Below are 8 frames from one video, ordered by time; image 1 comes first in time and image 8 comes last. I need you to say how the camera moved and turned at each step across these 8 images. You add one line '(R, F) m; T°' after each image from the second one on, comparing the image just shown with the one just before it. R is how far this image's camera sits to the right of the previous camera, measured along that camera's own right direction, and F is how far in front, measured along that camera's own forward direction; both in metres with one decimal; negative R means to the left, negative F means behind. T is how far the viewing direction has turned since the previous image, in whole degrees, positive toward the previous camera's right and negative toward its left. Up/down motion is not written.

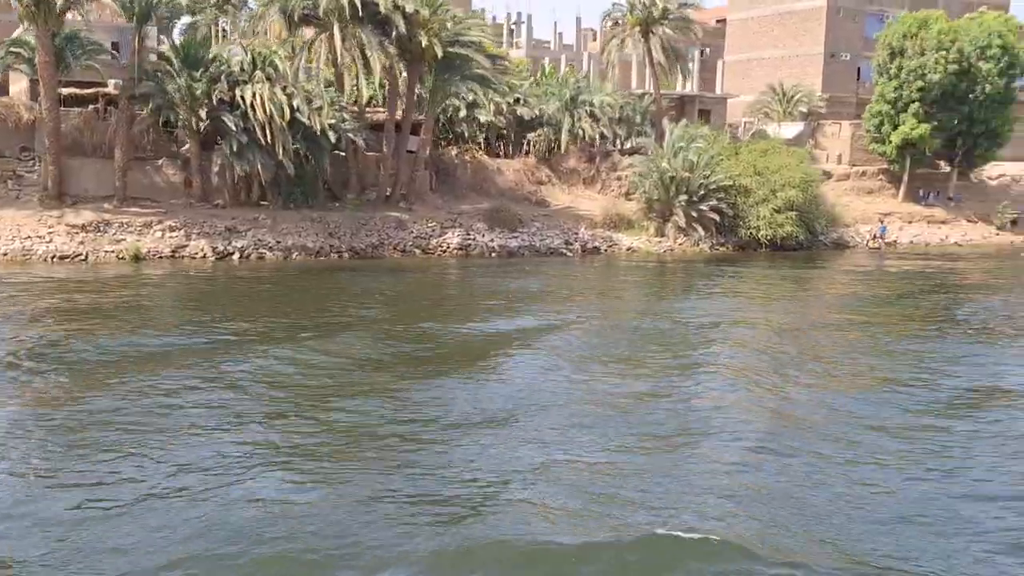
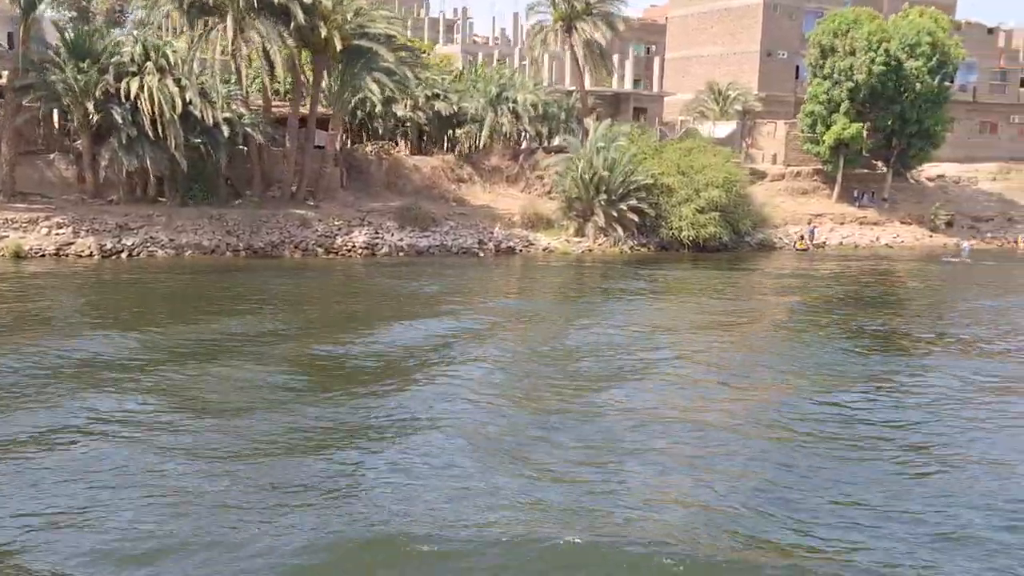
(+4.3, +0.9) m; +1°
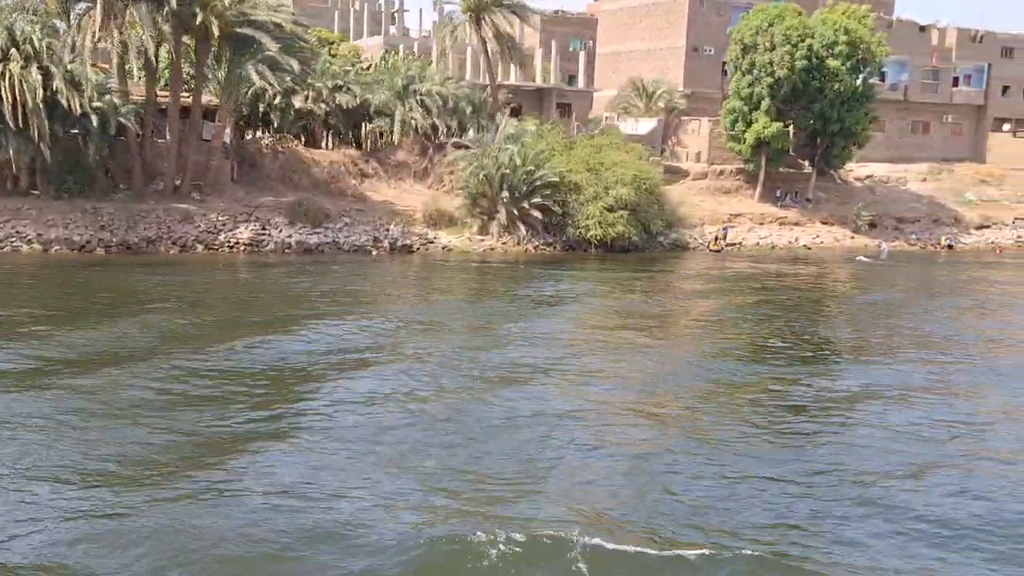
(+4.9, +1.0) m; +1°
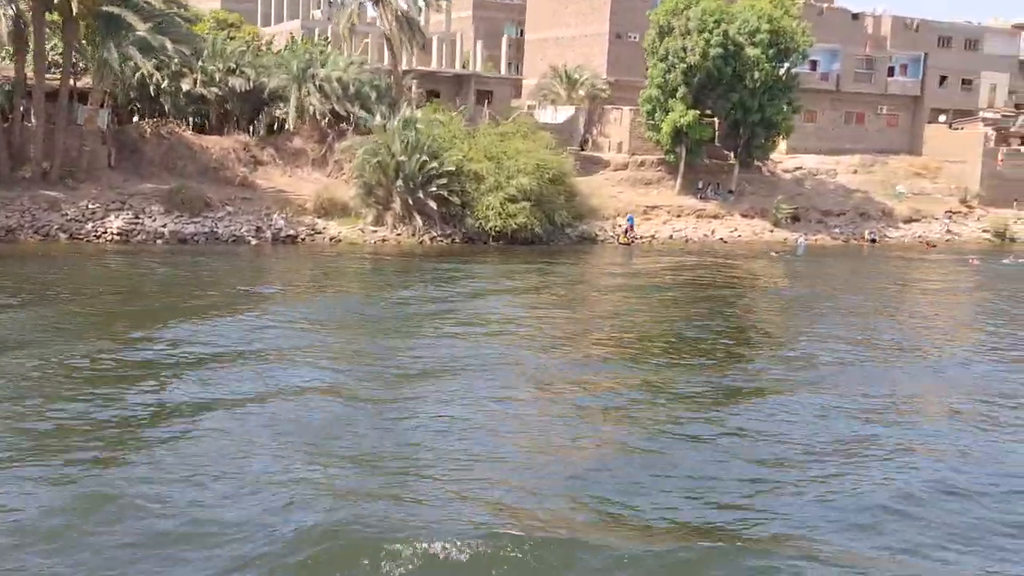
(+5.2, +1.2) m; 0°
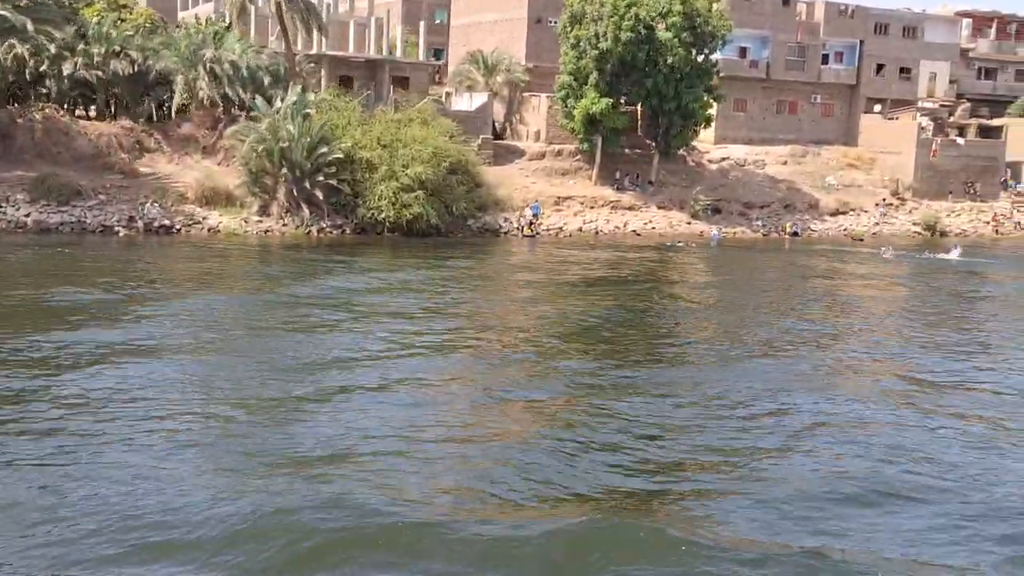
(+5.2, +1.2) m; 0°
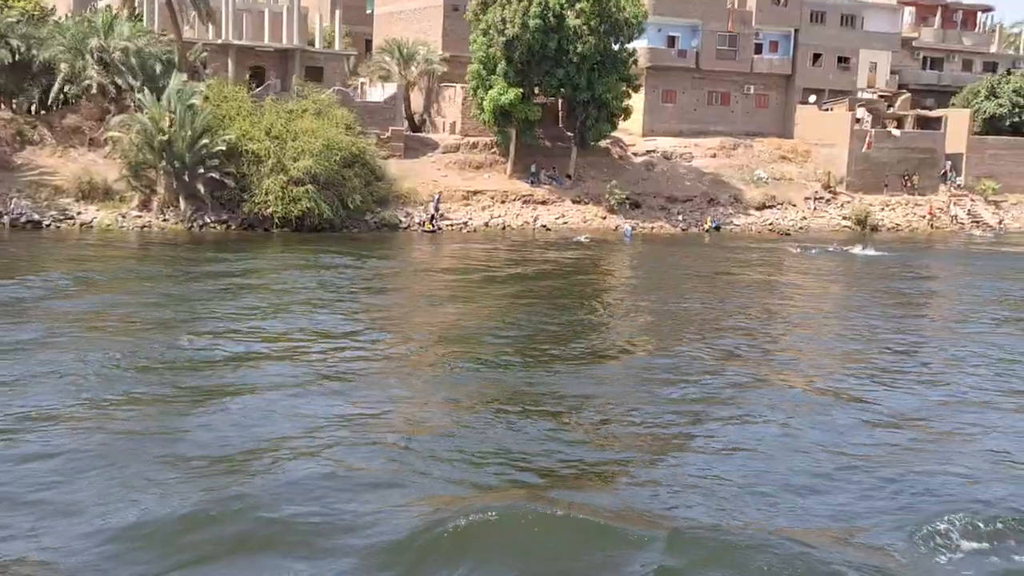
(+5.1, +1.2) m; 0°
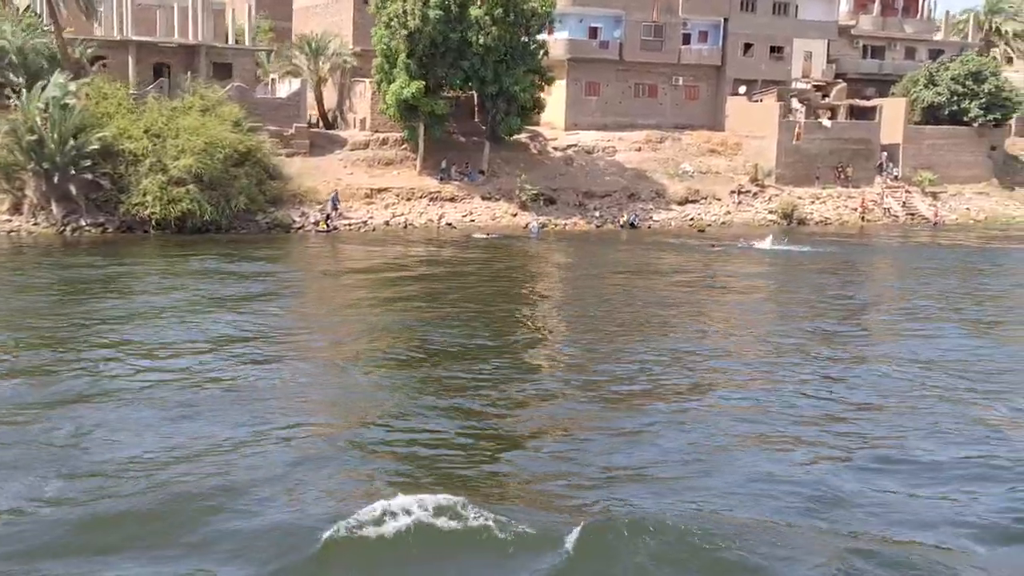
(+4.9, +1.2) m; 0°
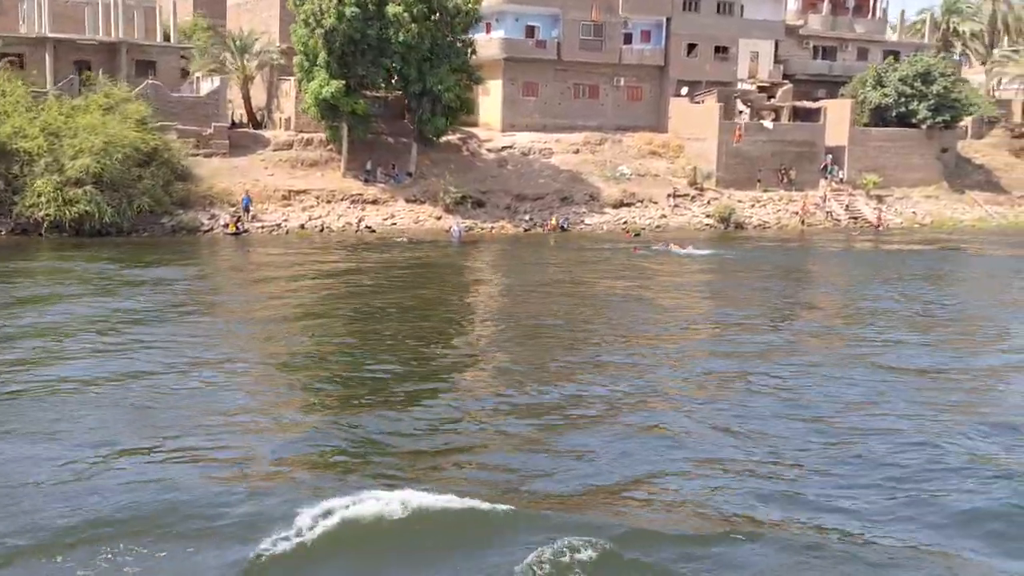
(+3.8, +1.0) m; 0°
